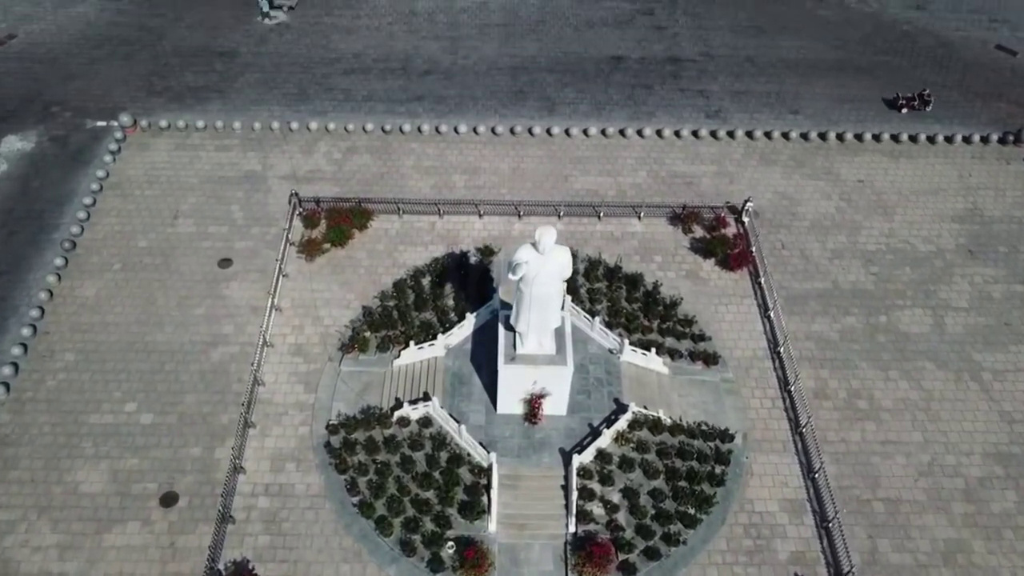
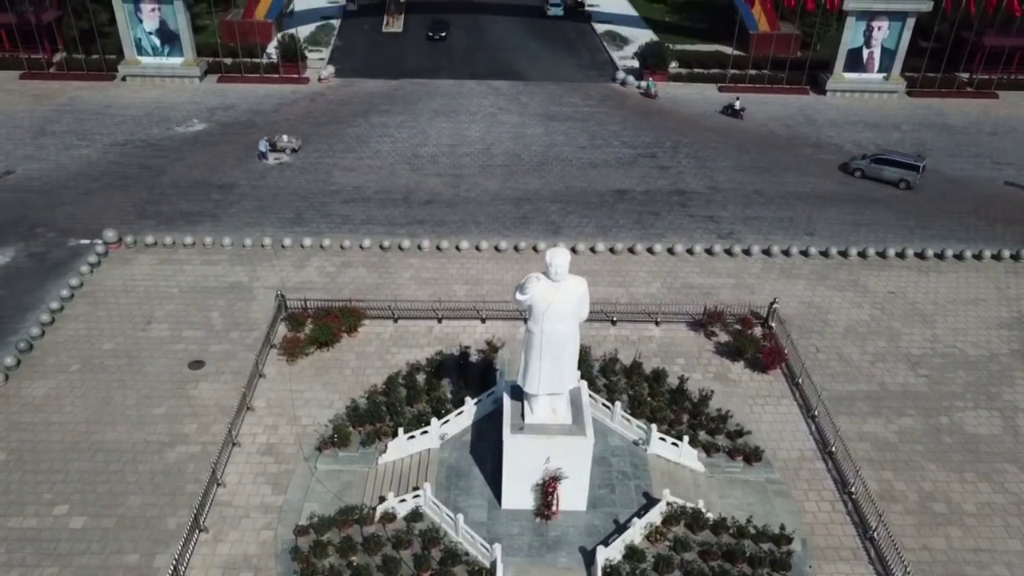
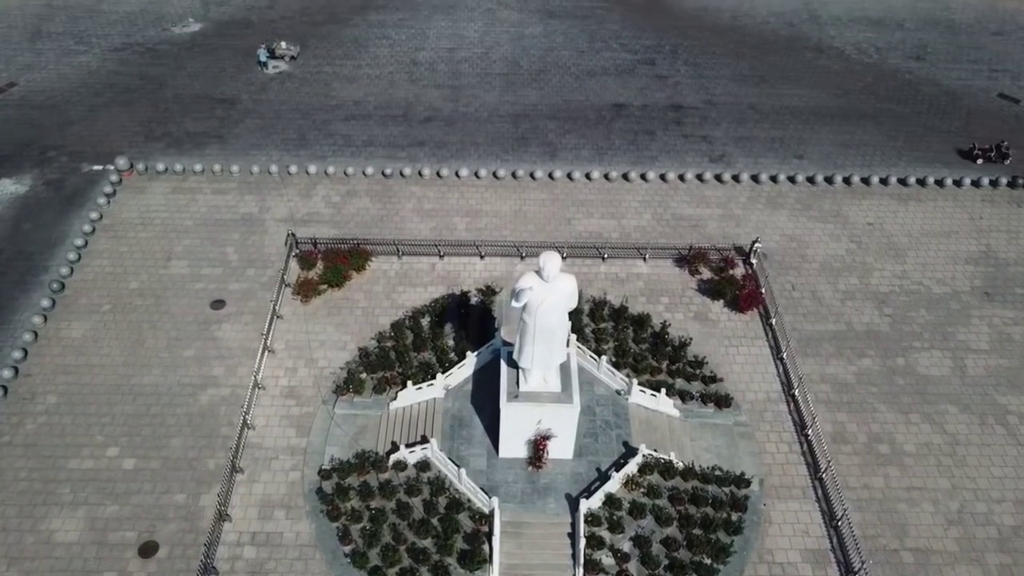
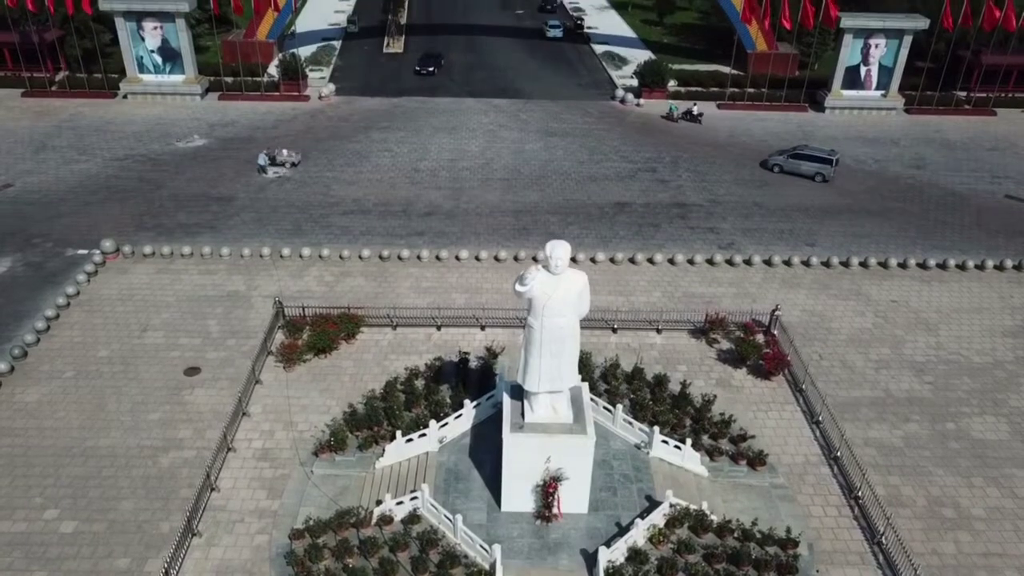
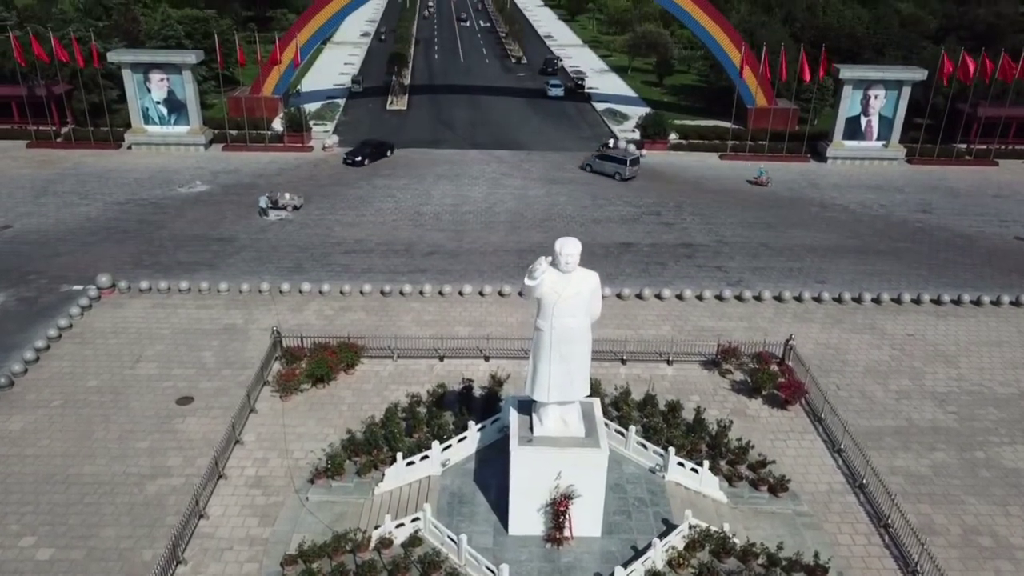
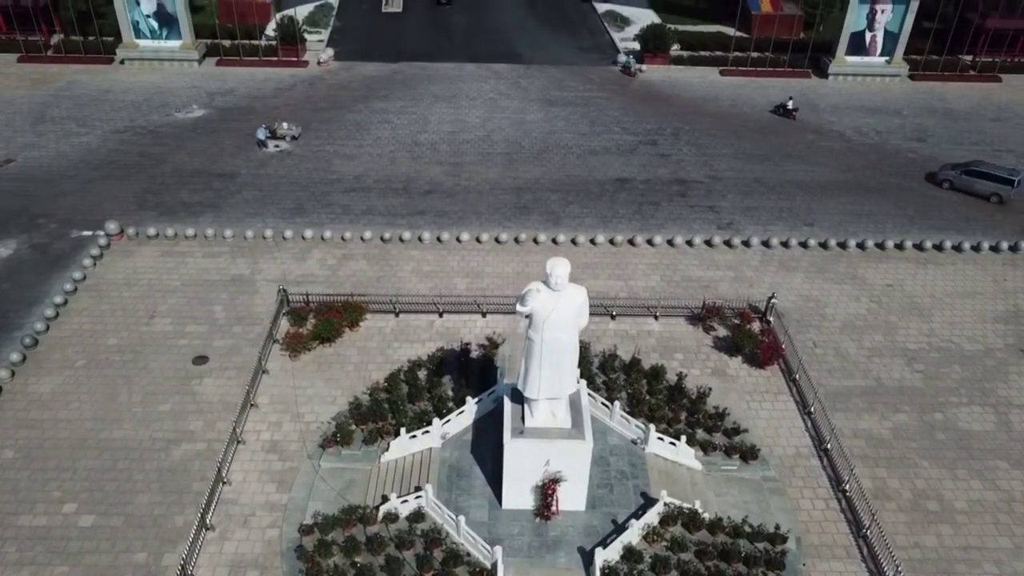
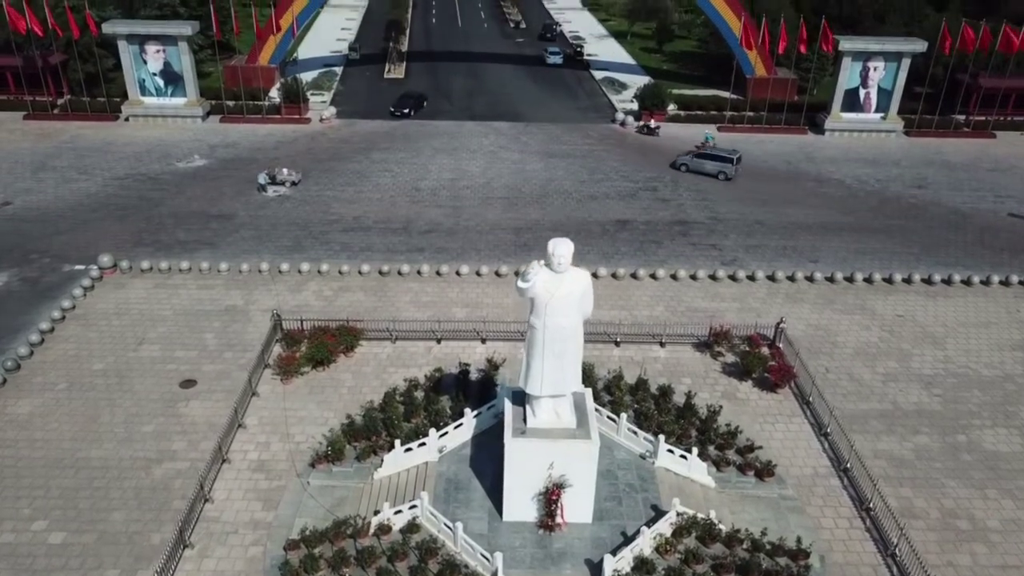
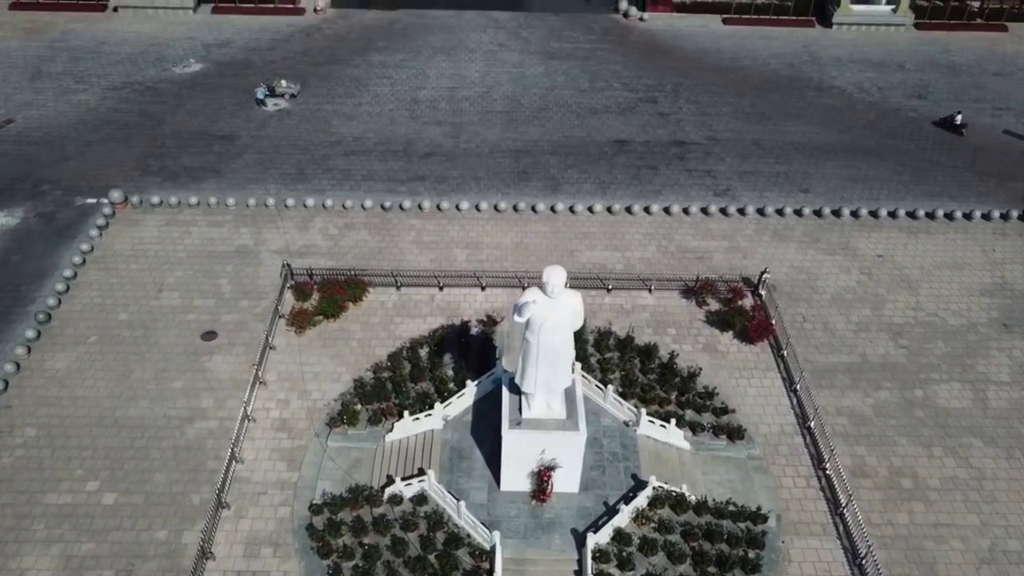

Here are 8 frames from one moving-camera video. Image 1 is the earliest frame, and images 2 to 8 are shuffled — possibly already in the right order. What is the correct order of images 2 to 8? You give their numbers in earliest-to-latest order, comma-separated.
3, 8, 6, 2, 4, 7, 5
